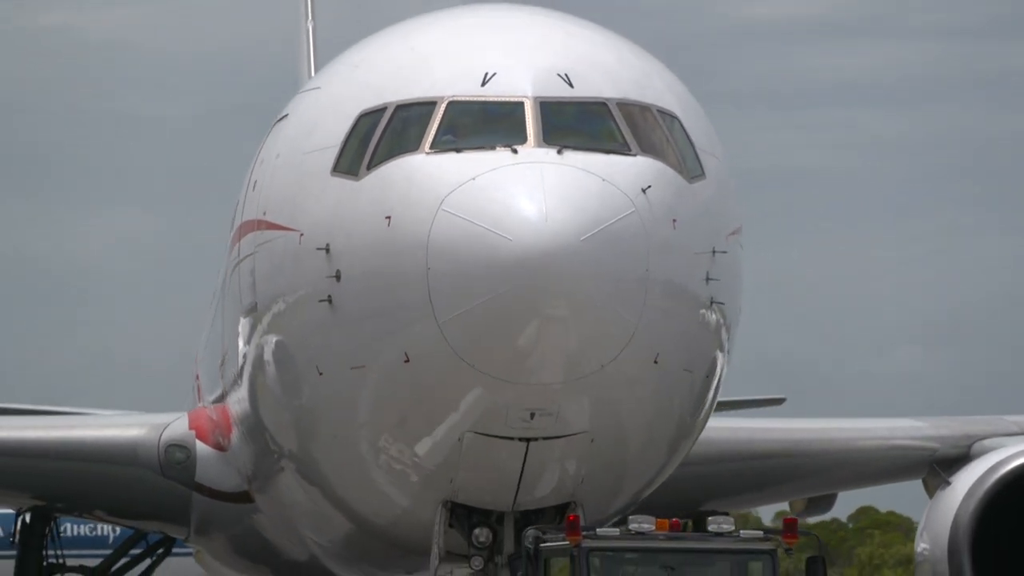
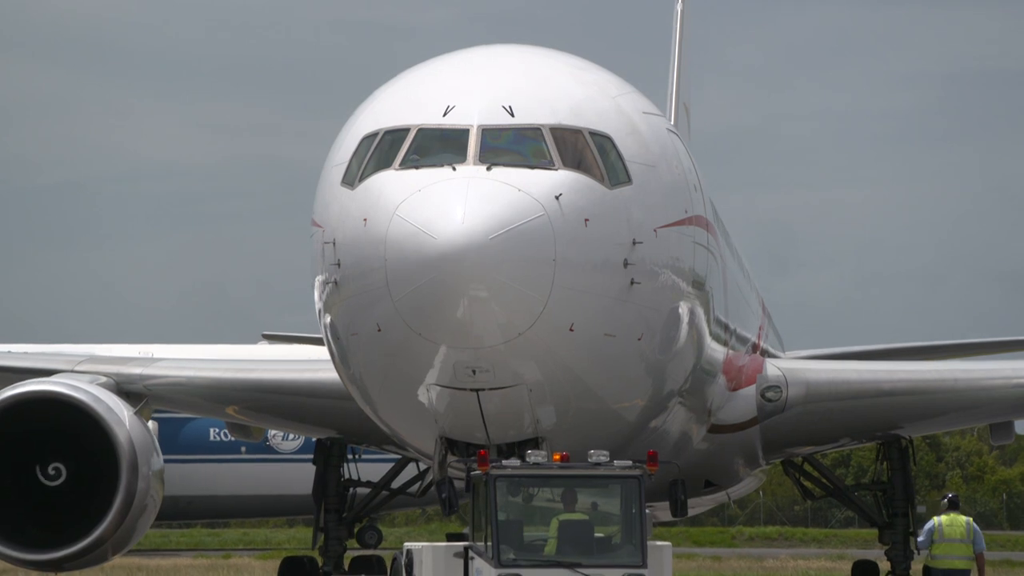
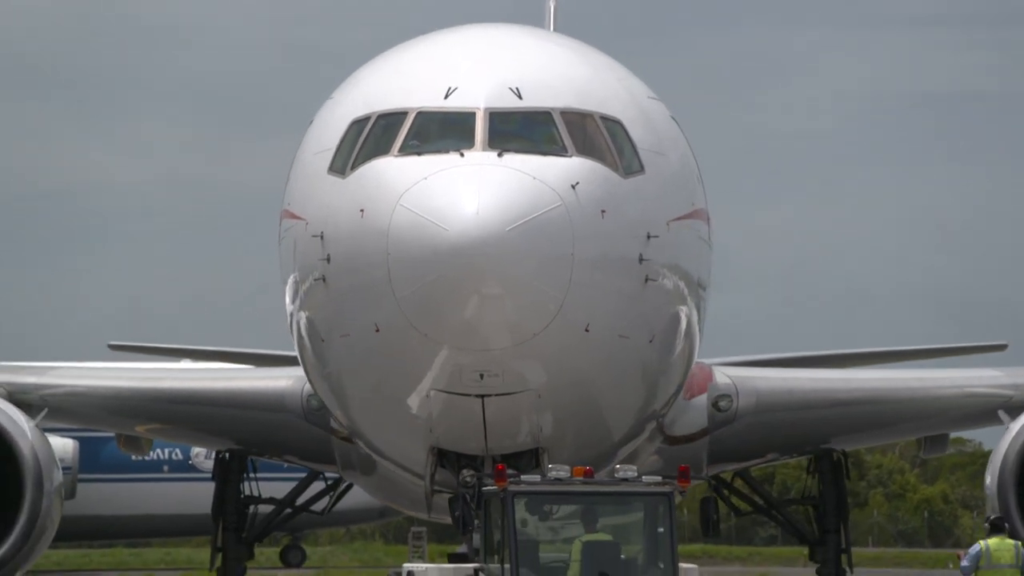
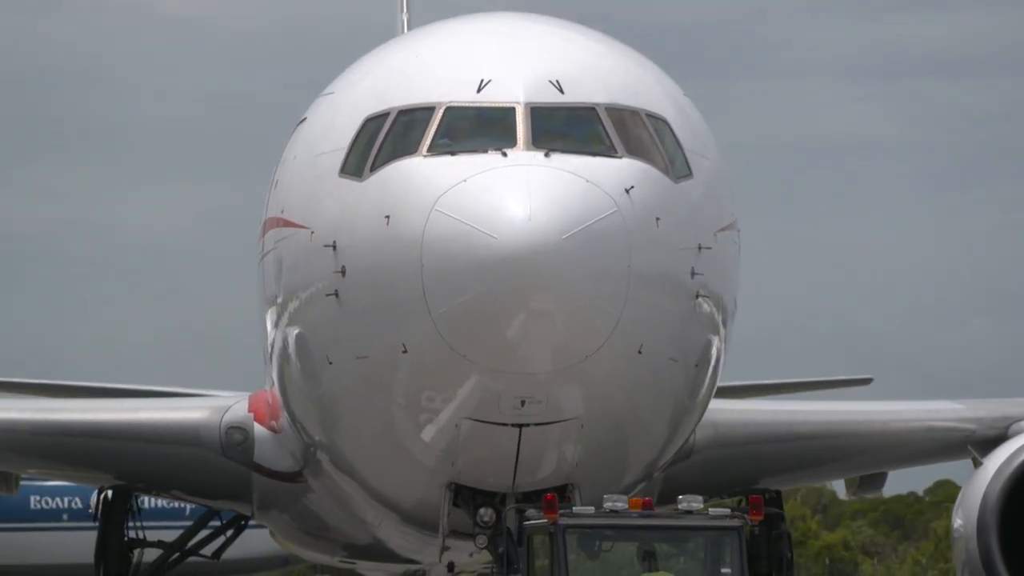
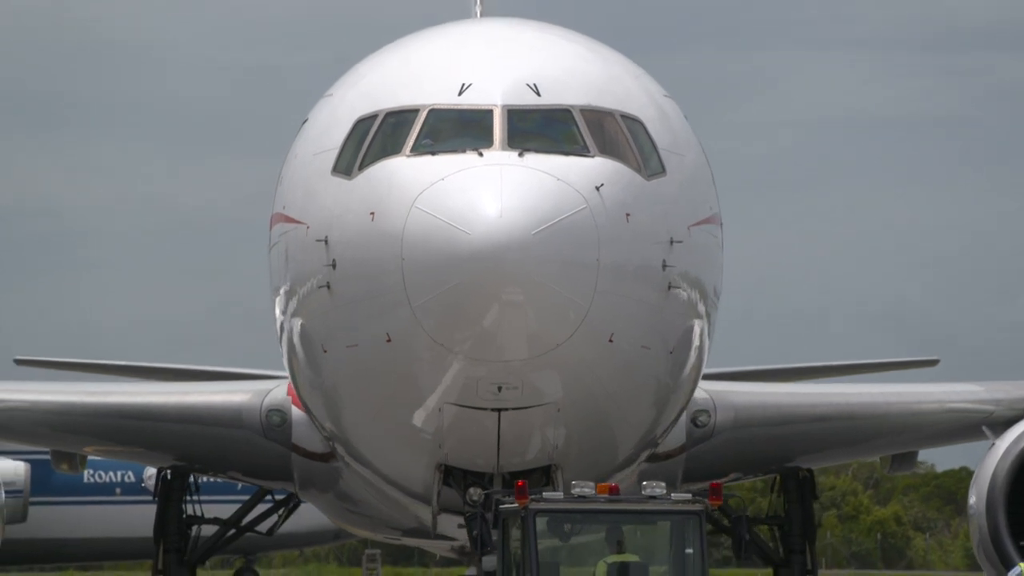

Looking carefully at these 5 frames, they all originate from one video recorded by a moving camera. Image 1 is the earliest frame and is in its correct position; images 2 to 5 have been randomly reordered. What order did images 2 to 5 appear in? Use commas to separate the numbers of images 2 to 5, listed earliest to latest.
4, 5, 3, 2
